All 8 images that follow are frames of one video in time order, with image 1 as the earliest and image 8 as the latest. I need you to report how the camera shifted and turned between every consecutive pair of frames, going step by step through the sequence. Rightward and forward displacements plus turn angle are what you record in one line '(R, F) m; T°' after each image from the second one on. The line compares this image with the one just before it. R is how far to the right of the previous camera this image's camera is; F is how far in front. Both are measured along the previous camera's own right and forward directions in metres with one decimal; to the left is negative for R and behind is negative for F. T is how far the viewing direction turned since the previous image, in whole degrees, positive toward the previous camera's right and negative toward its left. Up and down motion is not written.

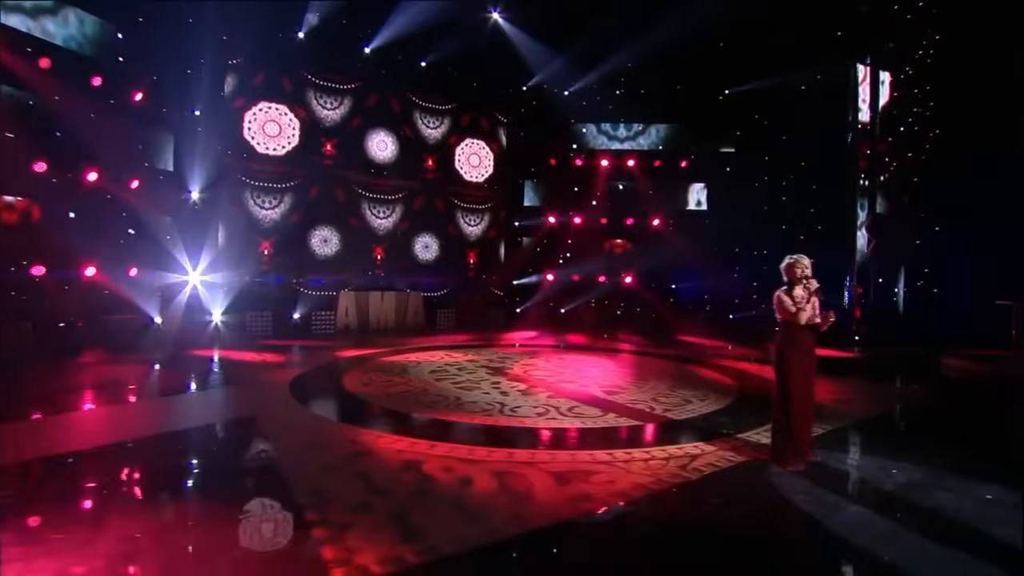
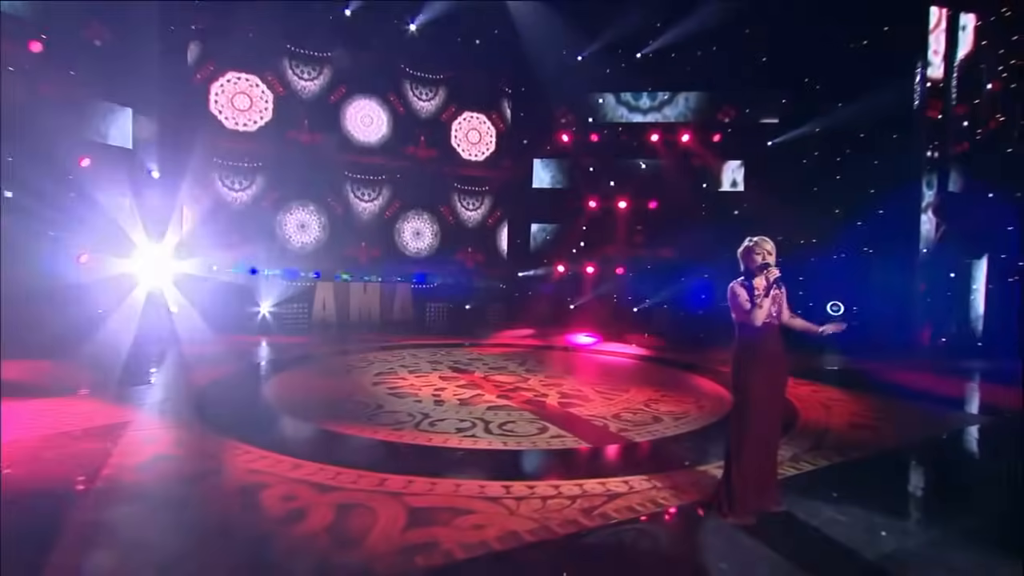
(+2.4, +1.9) m; -11°
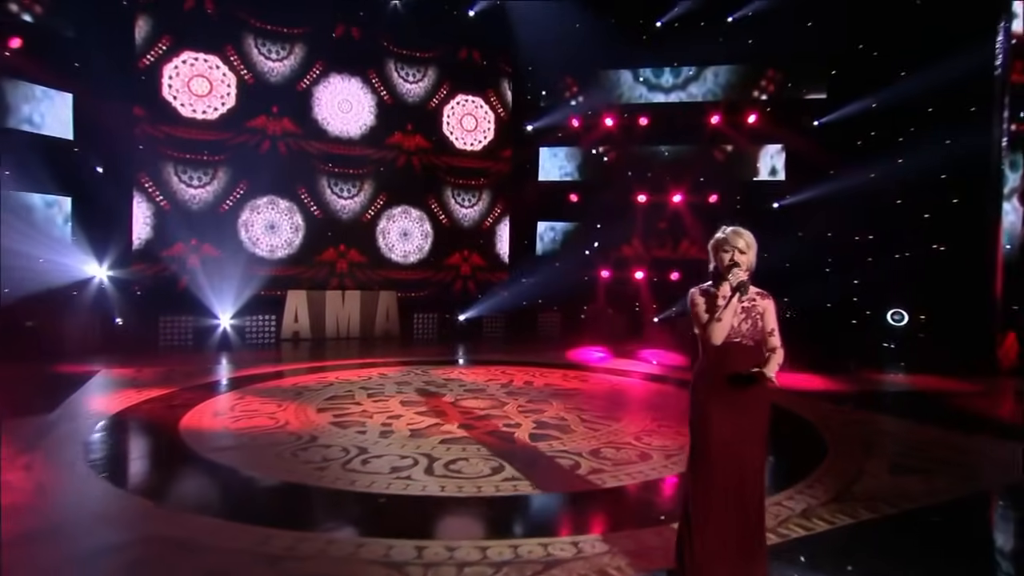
(+1.1, +1.8) m; -6°
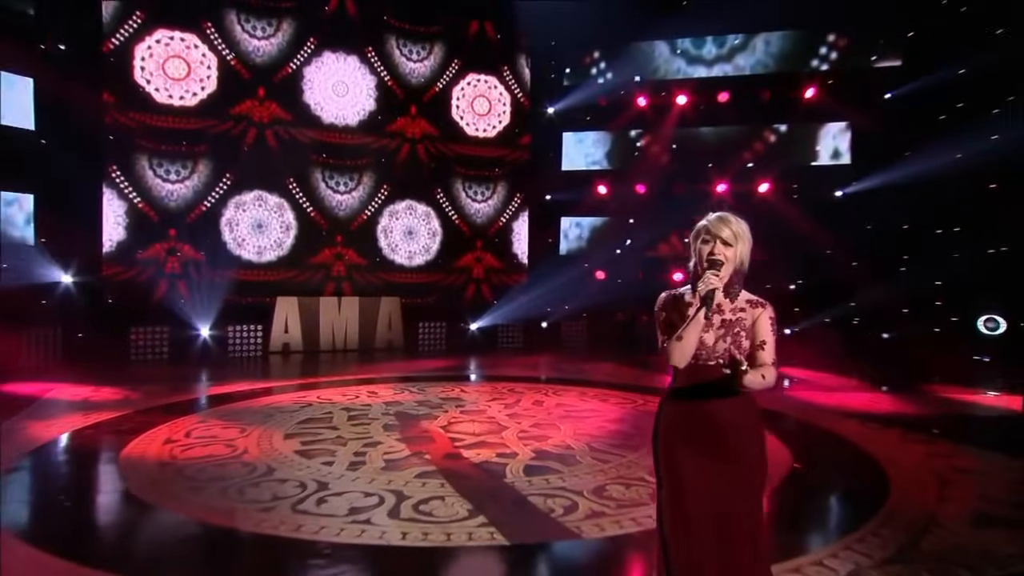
(+0.6, +1.4) m; -5°
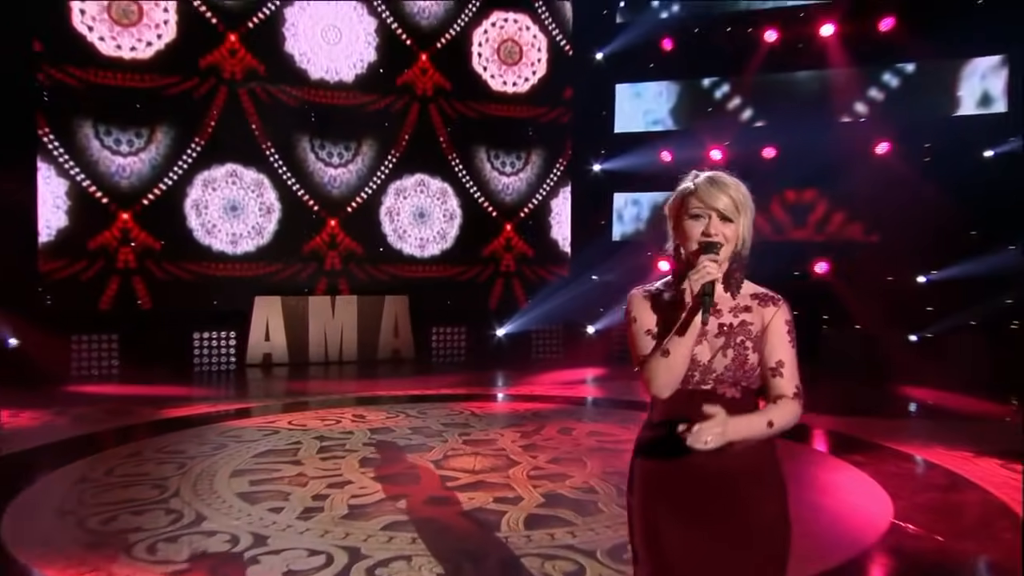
(+0.6, +2.1) m; -7°
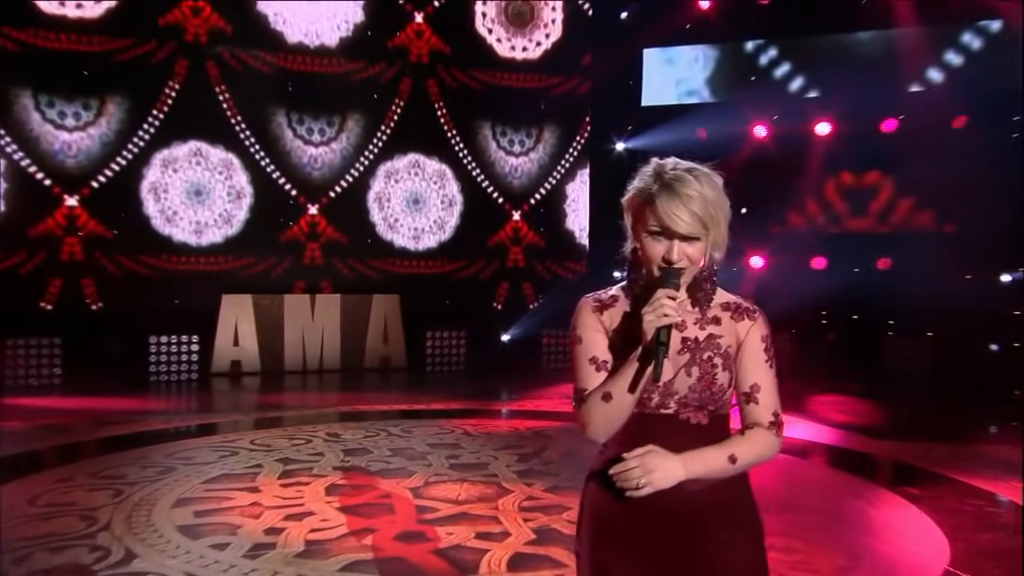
(+0.1, +1.1) m; -1°
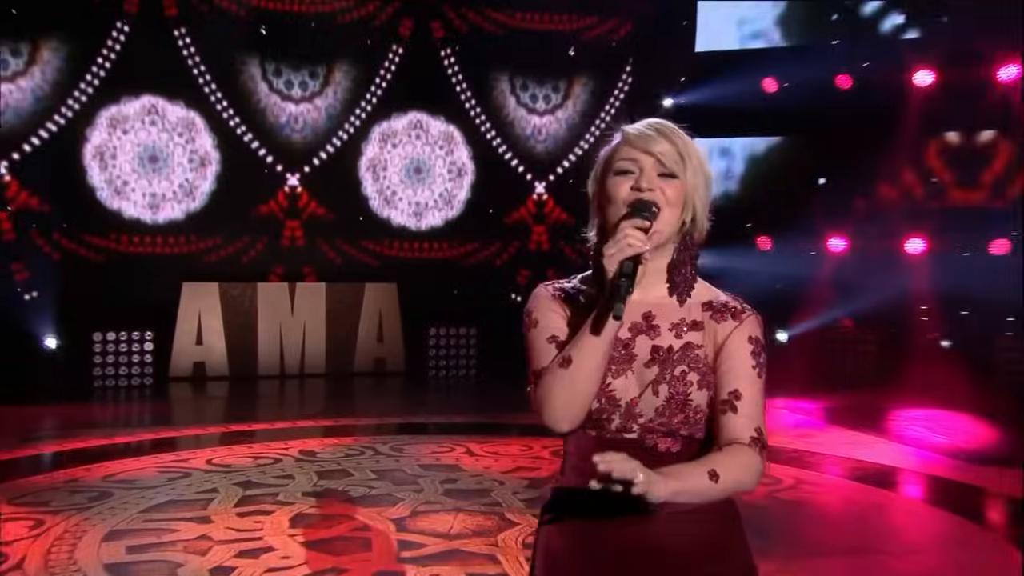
(+0.1, +1.2) m; -2°
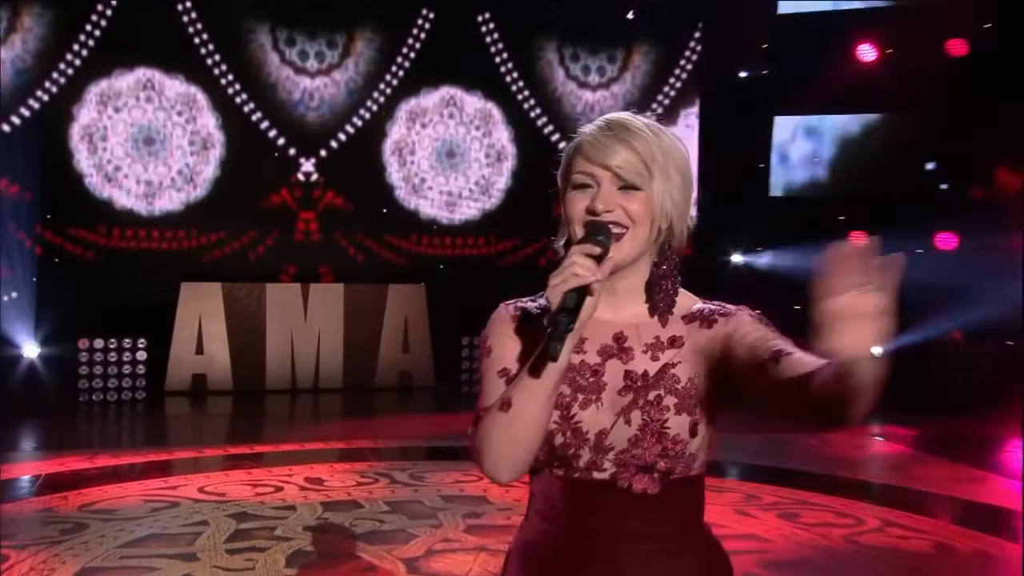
(0.0, +0.8) m; -3°
